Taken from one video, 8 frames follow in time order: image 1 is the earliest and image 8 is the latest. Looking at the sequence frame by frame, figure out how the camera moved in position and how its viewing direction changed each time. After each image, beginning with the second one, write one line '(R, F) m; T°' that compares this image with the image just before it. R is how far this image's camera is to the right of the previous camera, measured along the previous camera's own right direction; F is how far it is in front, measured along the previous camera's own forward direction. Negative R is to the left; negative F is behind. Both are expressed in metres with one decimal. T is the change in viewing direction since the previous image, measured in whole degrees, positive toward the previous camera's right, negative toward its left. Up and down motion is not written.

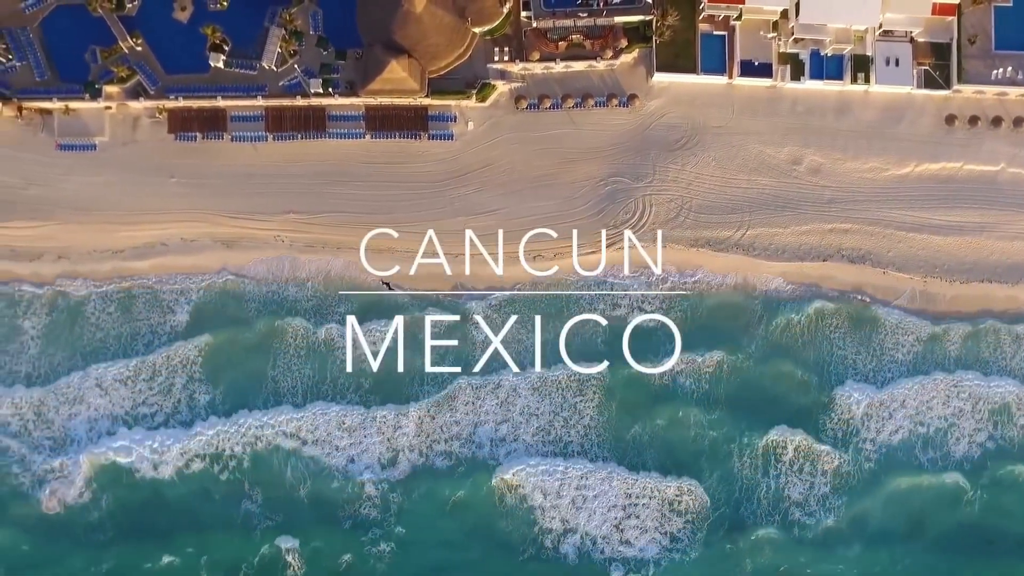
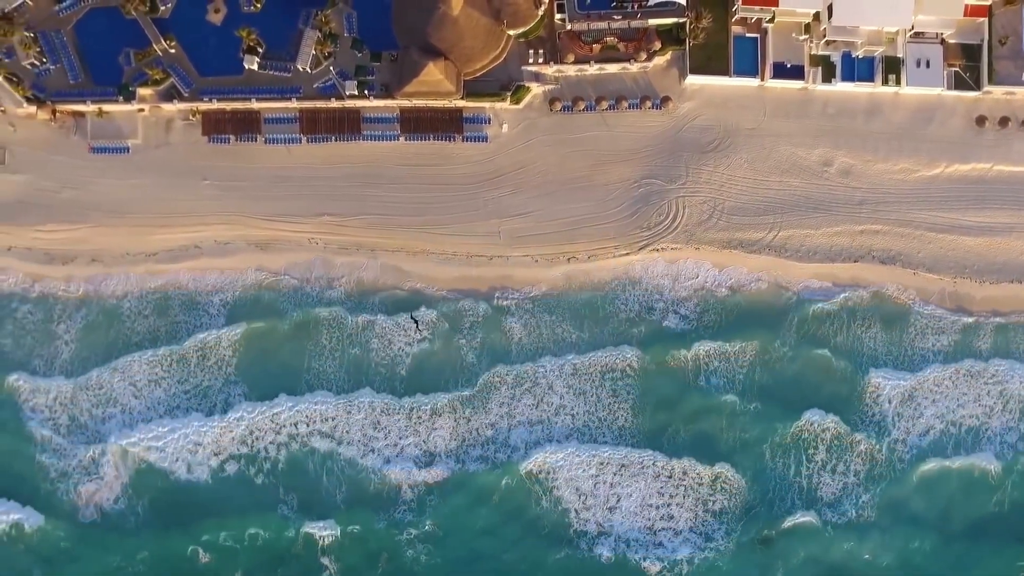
(-1.8, -0.1) m; 0°
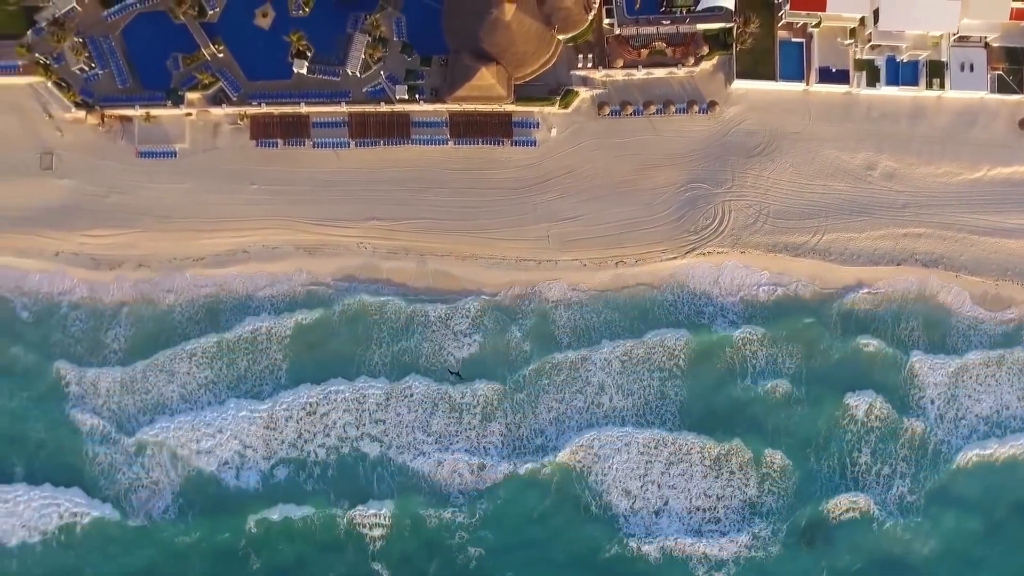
(-2.5, -0.1) m; 0°
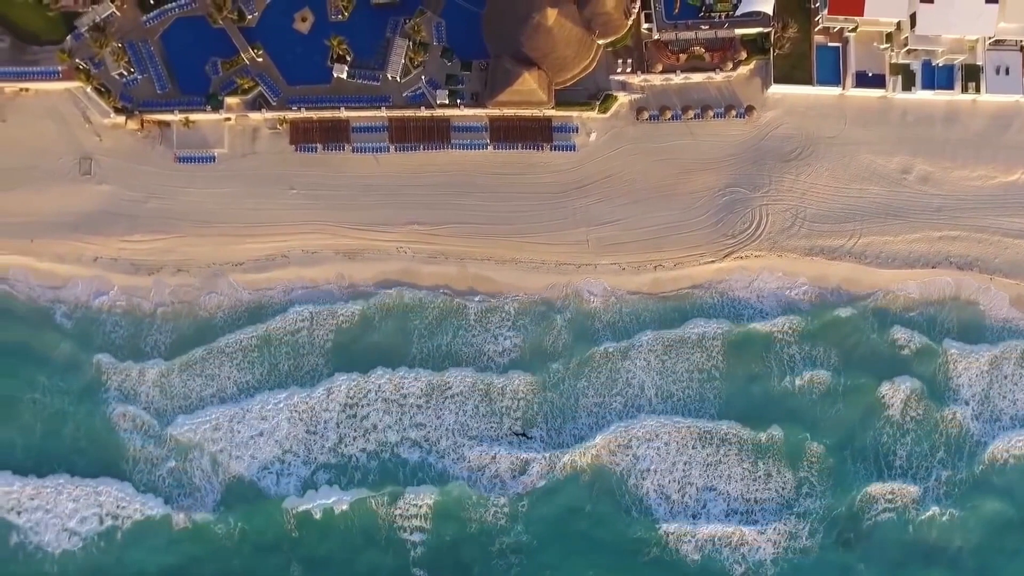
(-2.0, 0.0) m; 0°
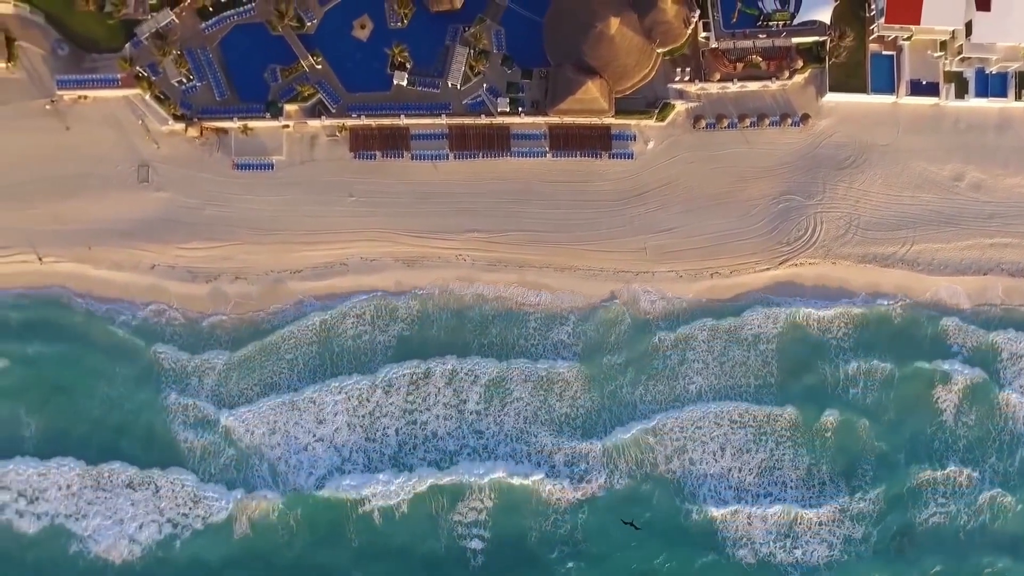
(-2.9, -0.1) m; 0°
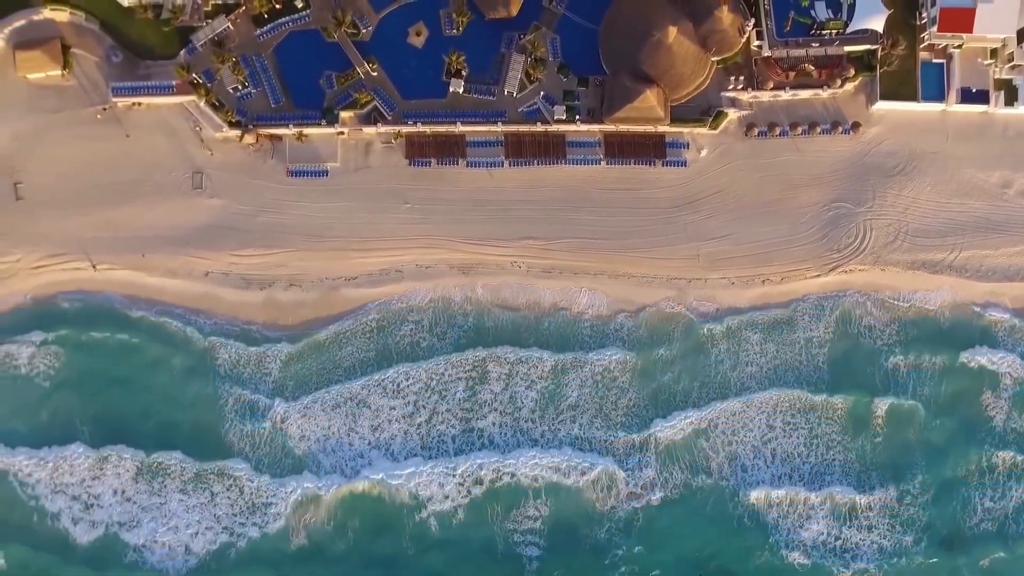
(-2.7, 0.0) m; 0°
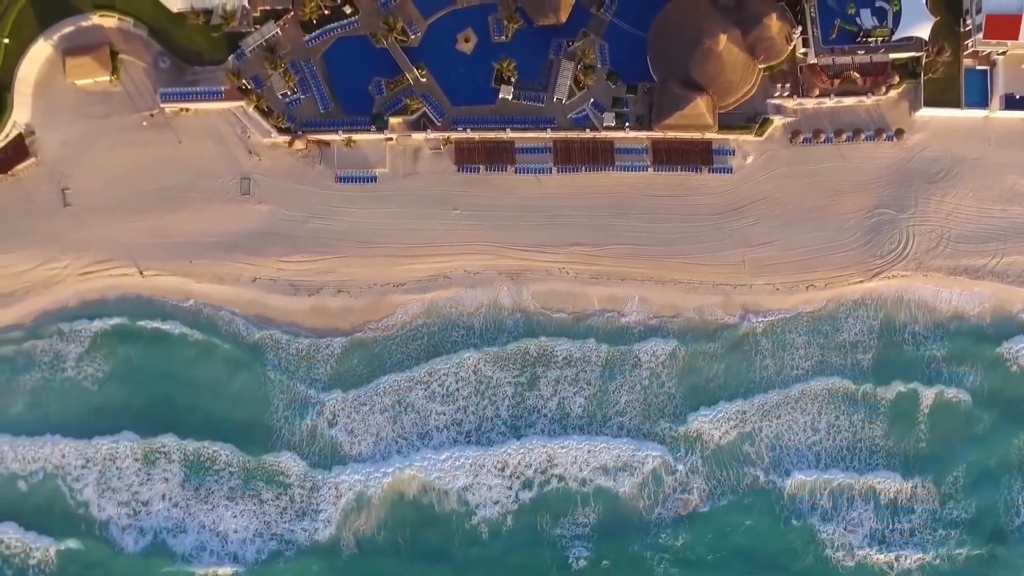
(-2.4, 0.0) m; 0°
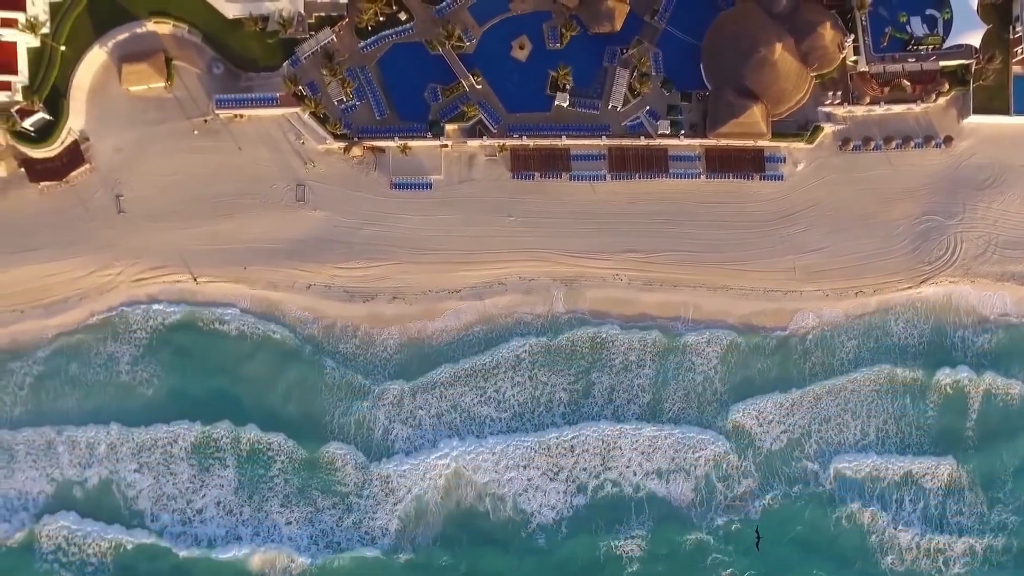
(-2.7, -0.1) m; 0°
